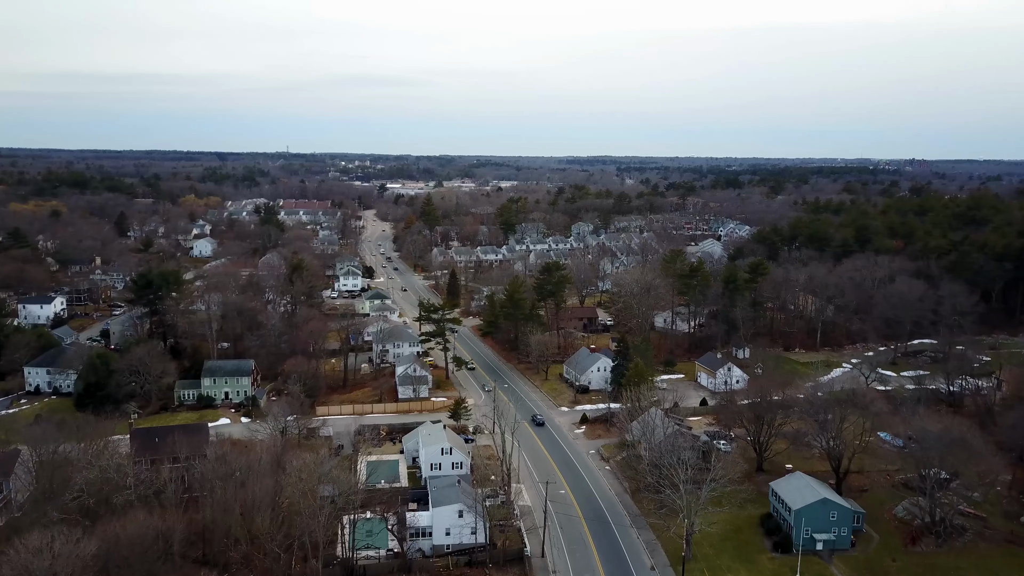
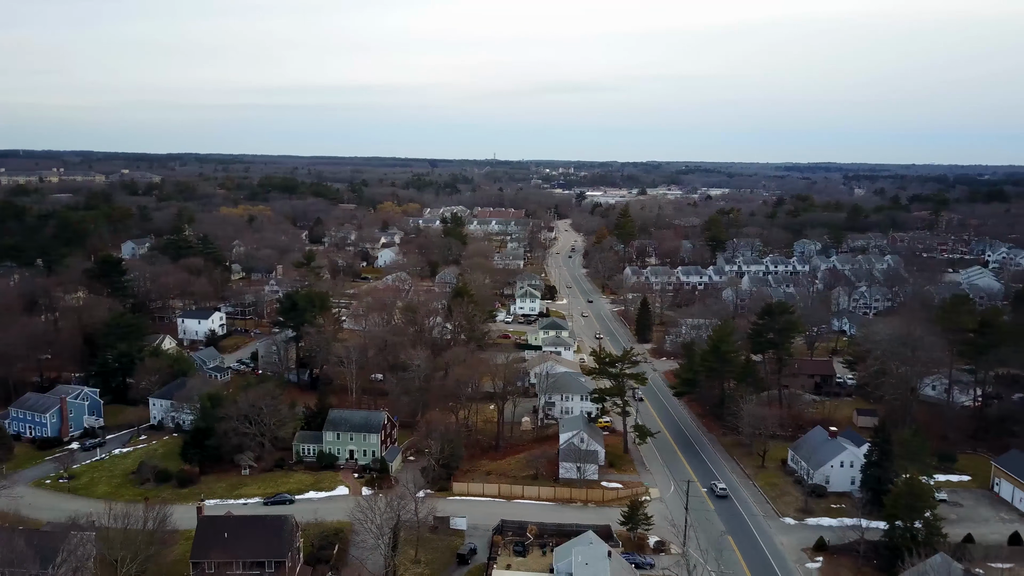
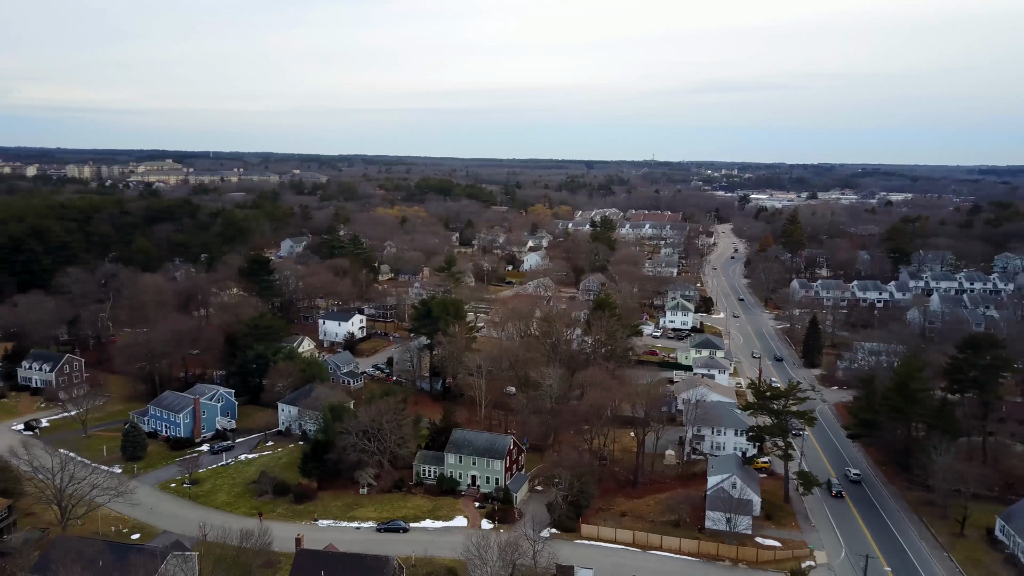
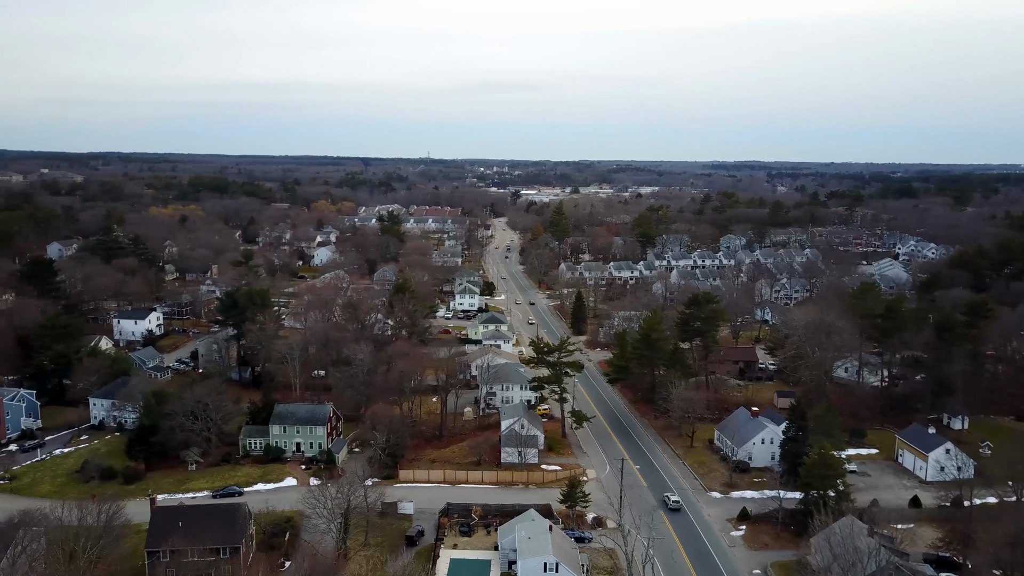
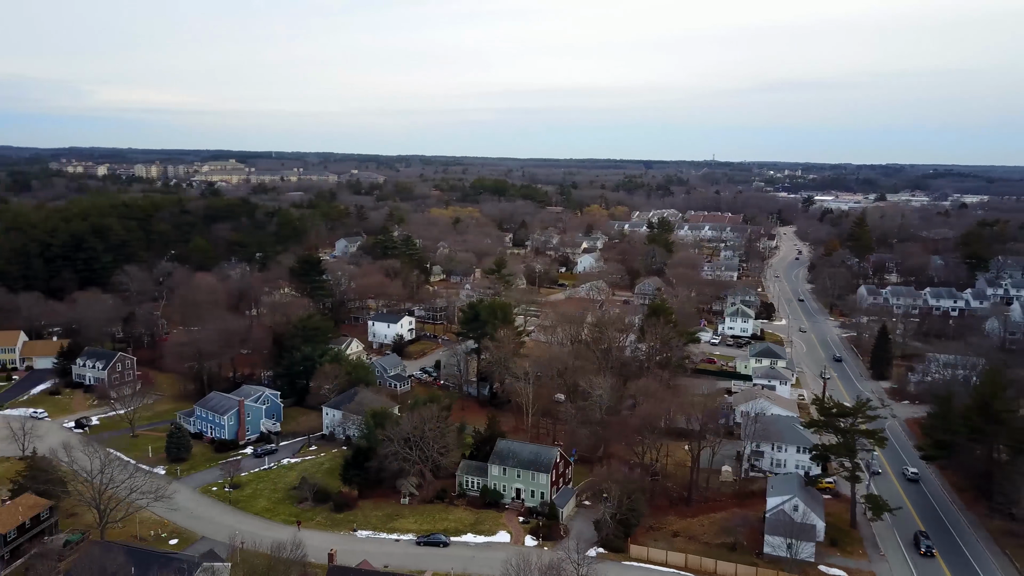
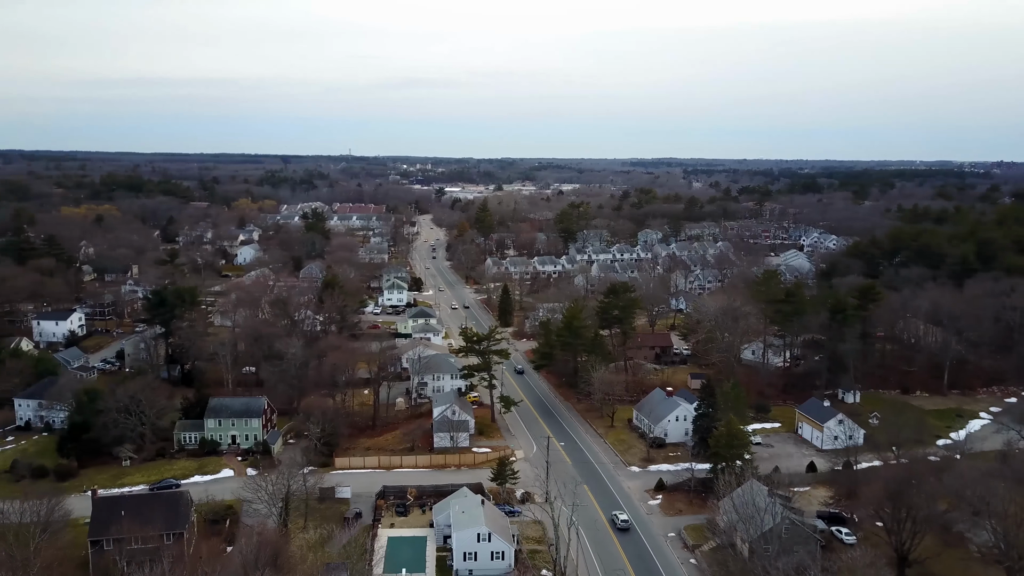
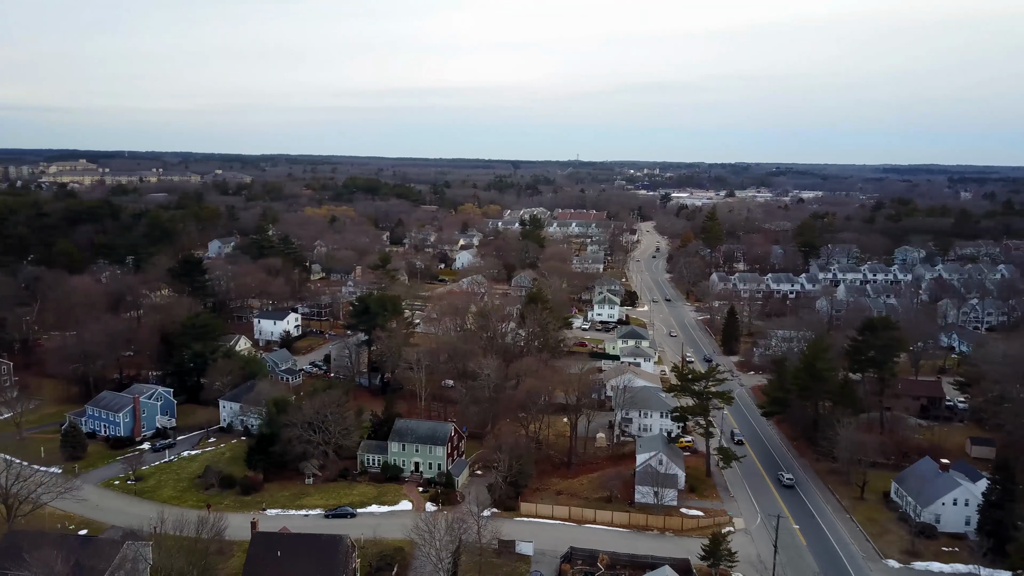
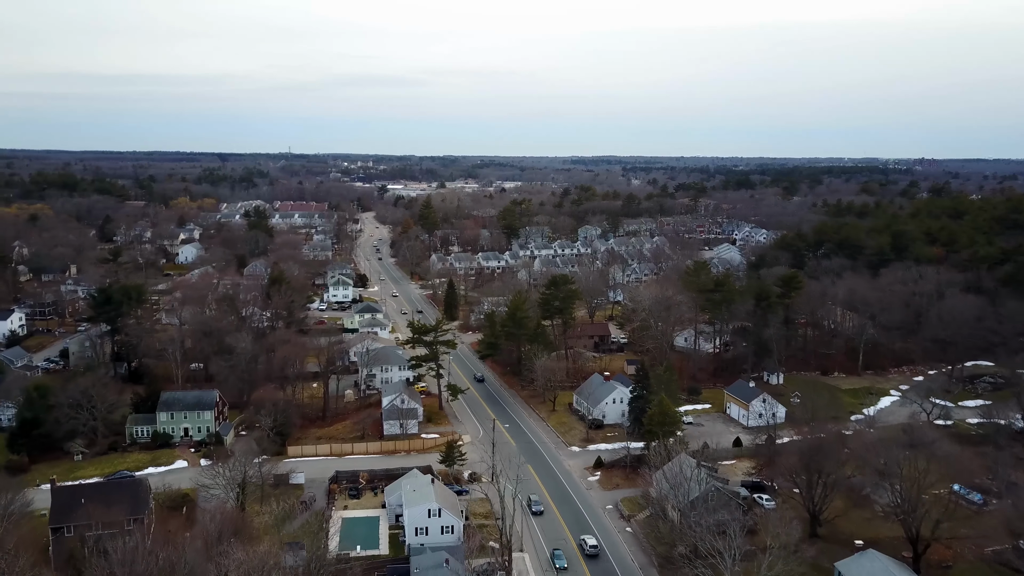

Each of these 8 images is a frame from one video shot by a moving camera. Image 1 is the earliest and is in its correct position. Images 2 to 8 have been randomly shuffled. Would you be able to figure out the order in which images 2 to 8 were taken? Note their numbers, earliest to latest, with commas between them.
8, 6, 4, 2, 7, 3, 5
